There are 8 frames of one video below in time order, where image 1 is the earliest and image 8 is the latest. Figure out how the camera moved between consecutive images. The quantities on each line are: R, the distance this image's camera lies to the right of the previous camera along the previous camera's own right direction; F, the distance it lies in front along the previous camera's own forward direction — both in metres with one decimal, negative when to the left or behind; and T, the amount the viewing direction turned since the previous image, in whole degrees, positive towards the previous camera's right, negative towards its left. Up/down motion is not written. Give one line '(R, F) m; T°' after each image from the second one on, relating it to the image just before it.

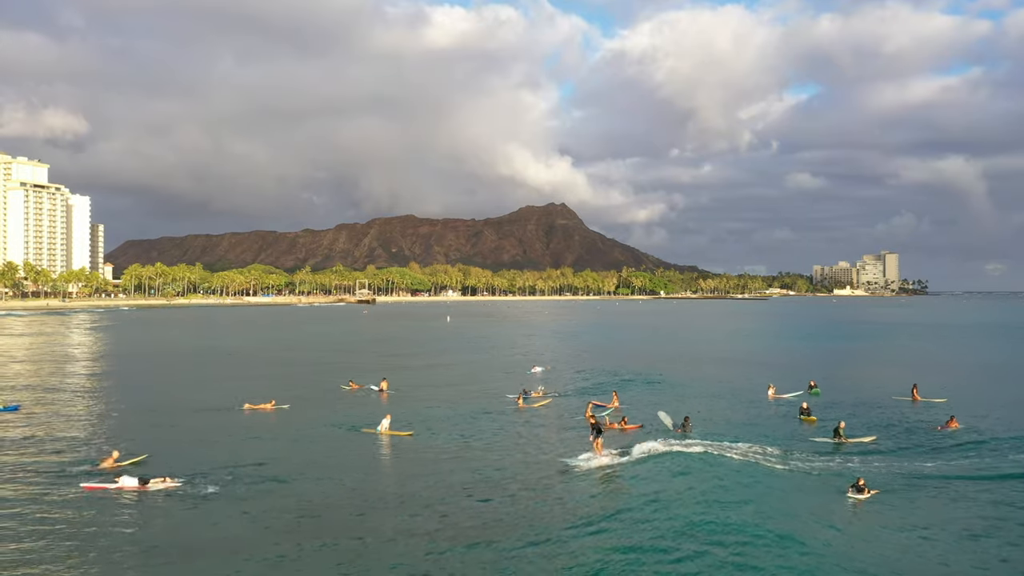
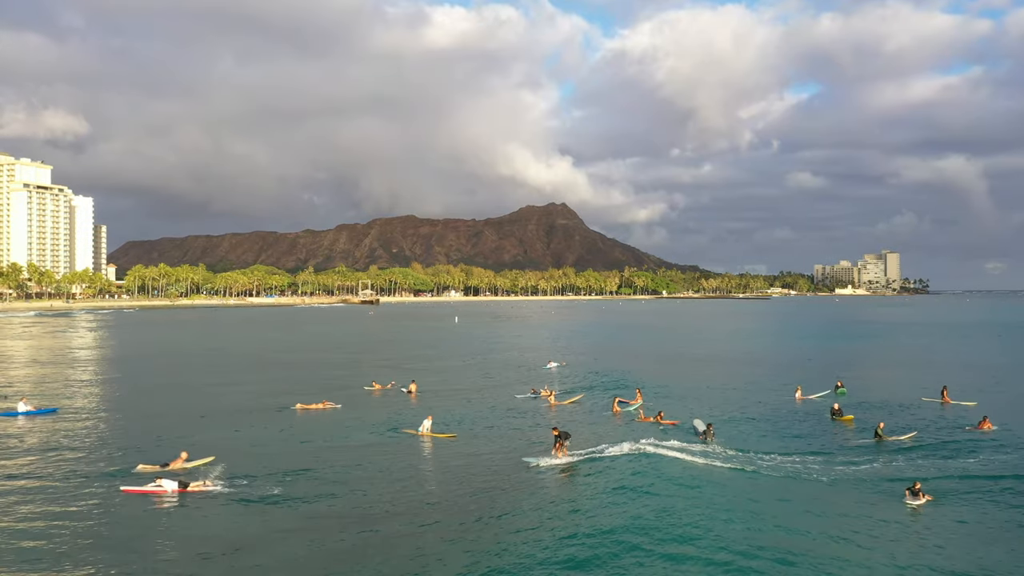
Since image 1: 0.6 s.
(-0.5, 0.0) m; 0°
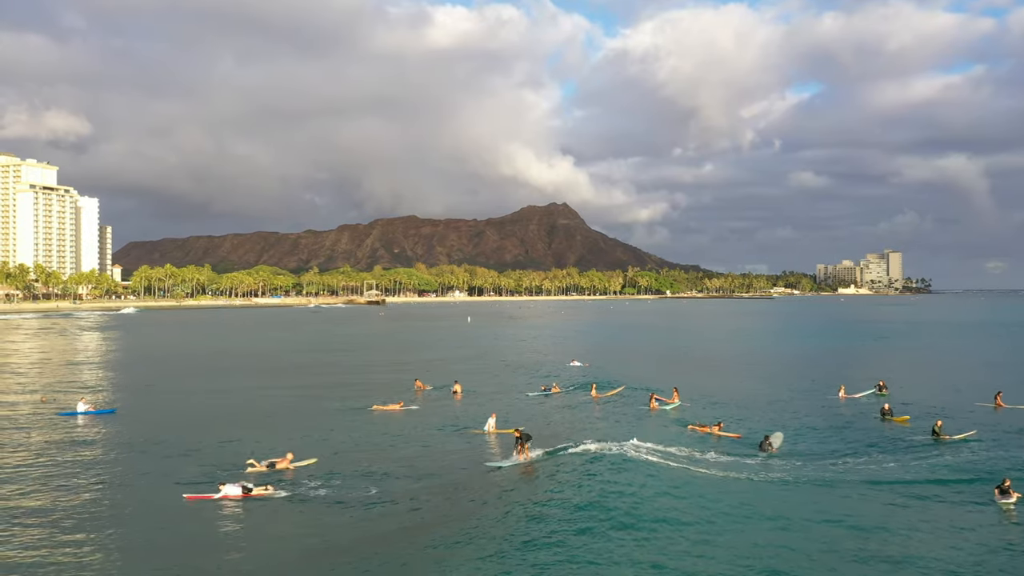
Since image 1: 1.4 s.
(-0.8, 0.0) m; 0°
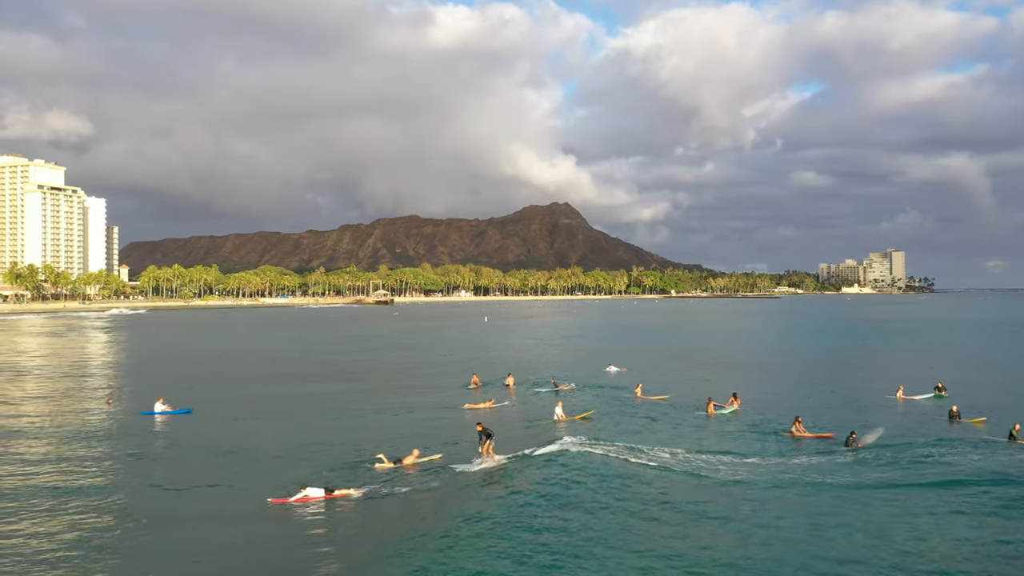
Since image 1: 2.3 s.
(-1.1, +0.1) m; 0°
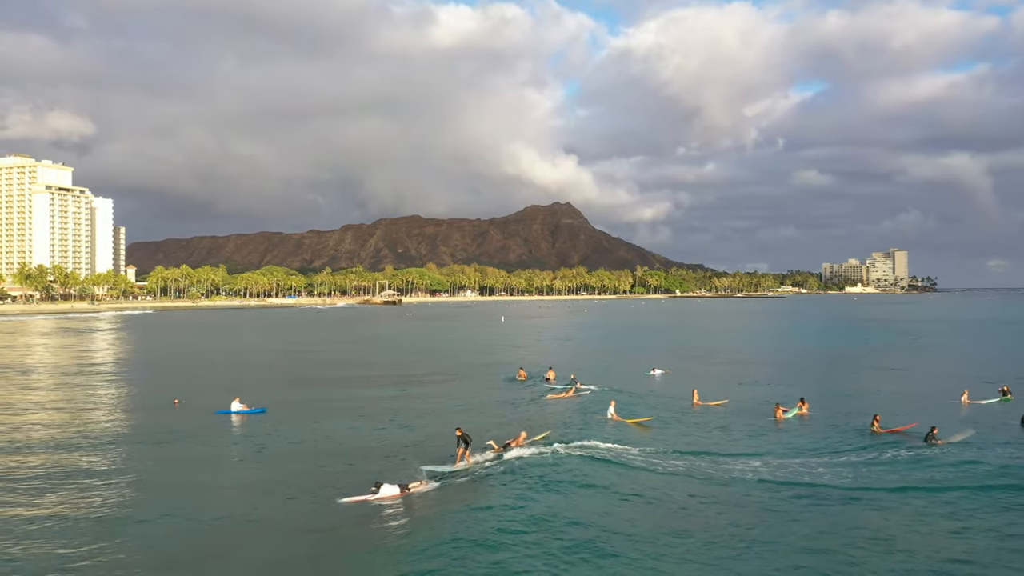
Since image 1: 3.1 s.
(-1.1, +0.1) m; 0°
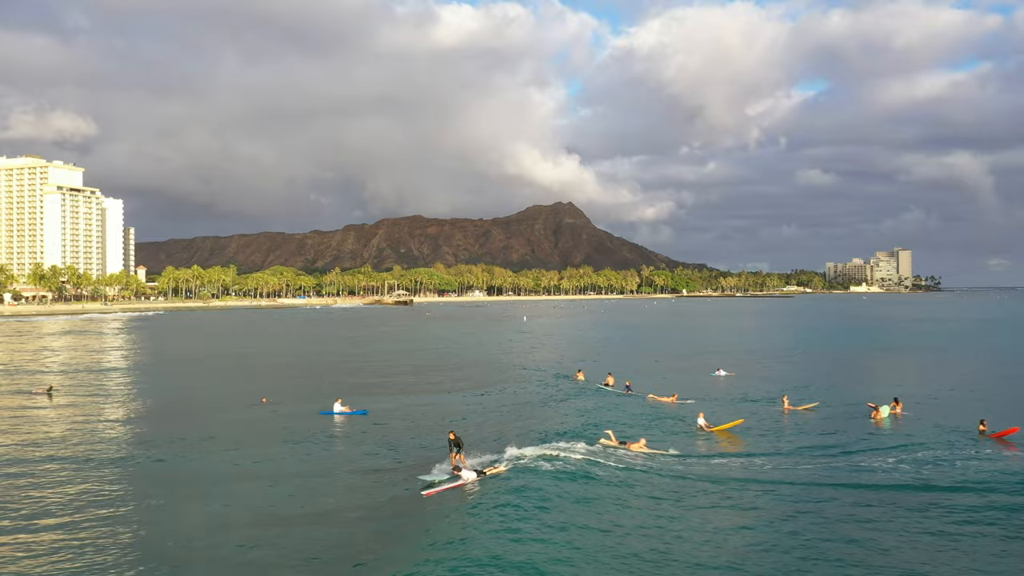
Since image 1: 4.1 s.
(-1.5, +0.1) m; 0°
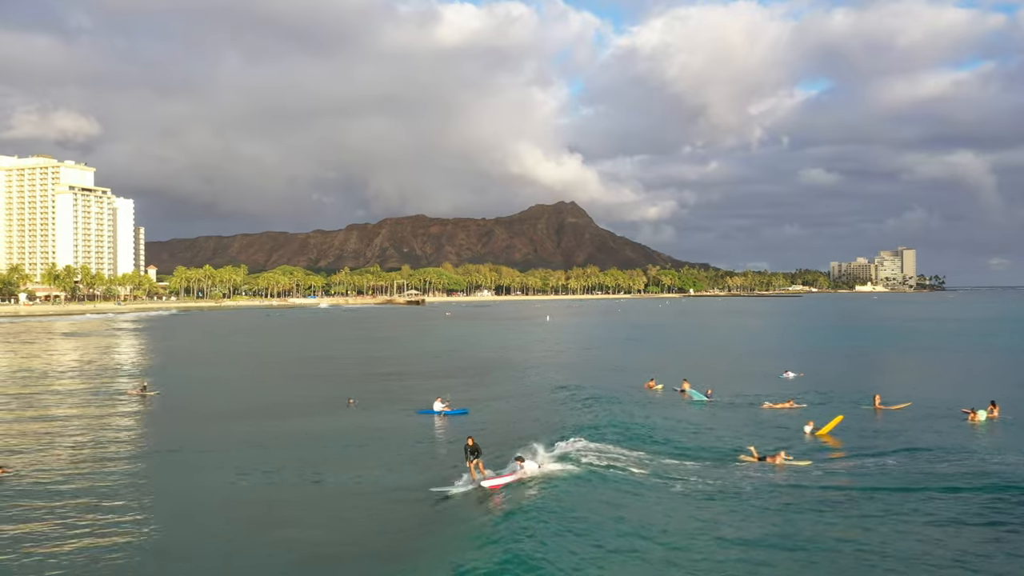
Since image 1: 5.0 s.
(-1.6, +0.1) m; 0°
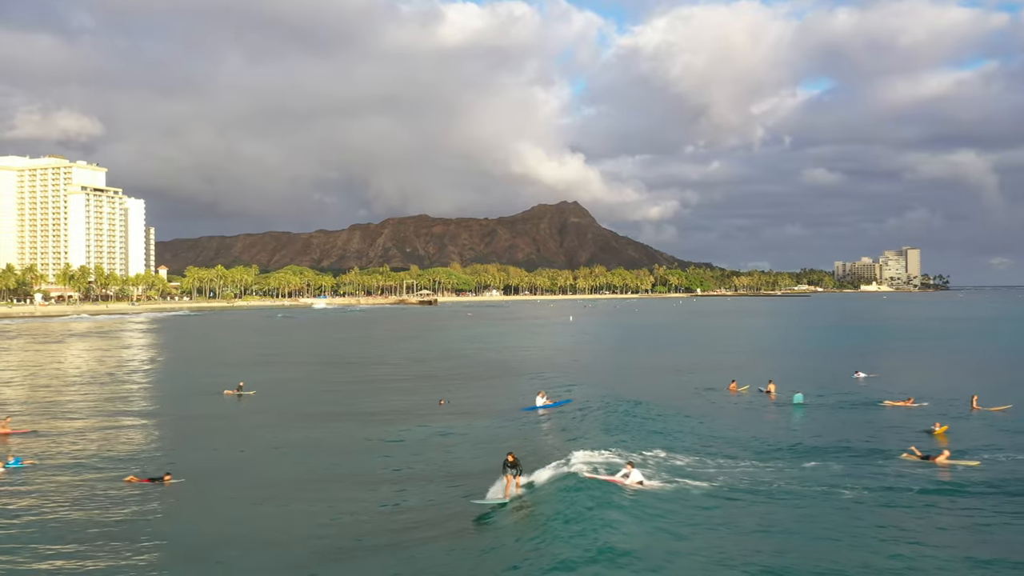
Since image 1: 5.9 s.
(-1.7, +0.1) m; 0°
